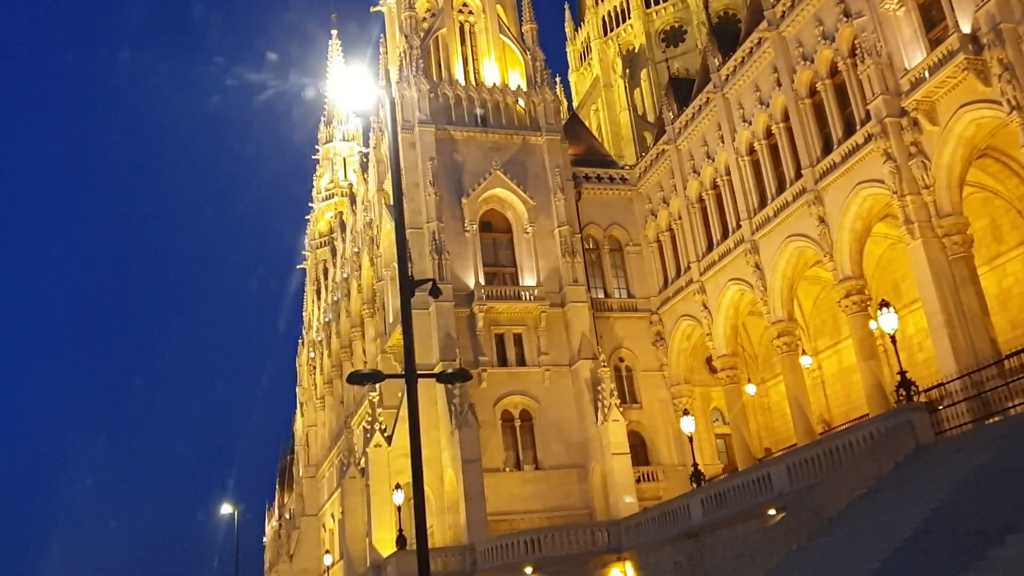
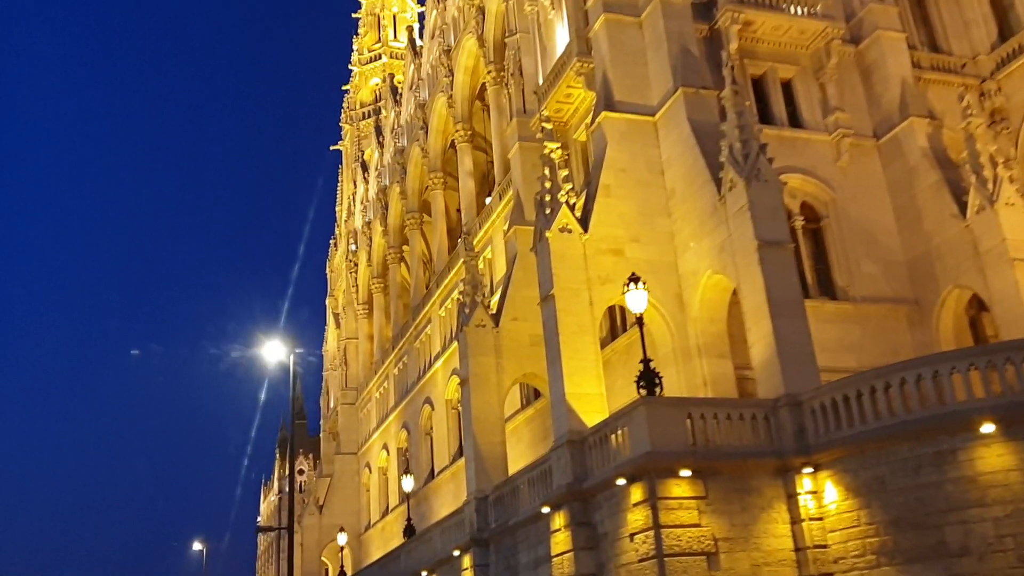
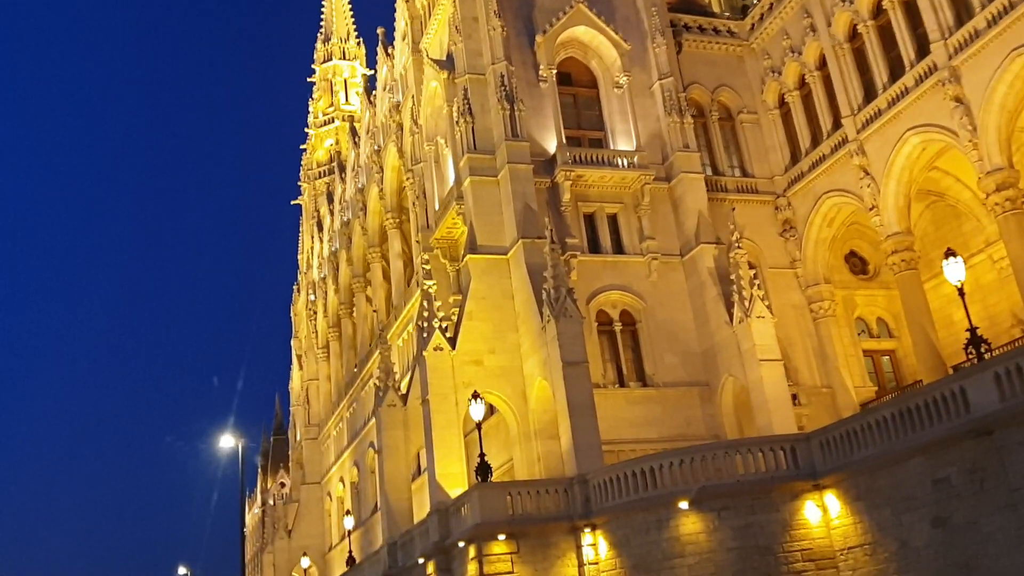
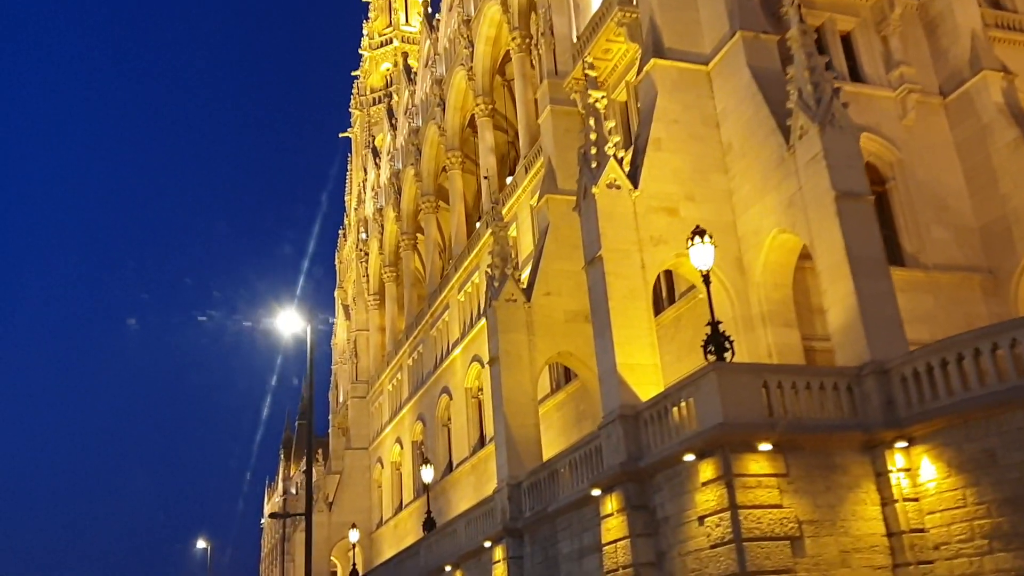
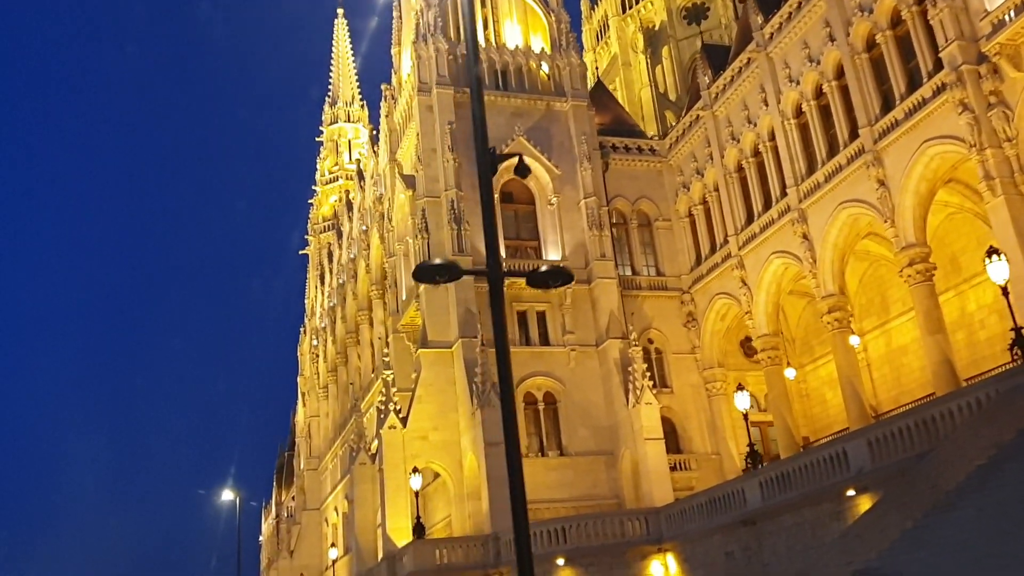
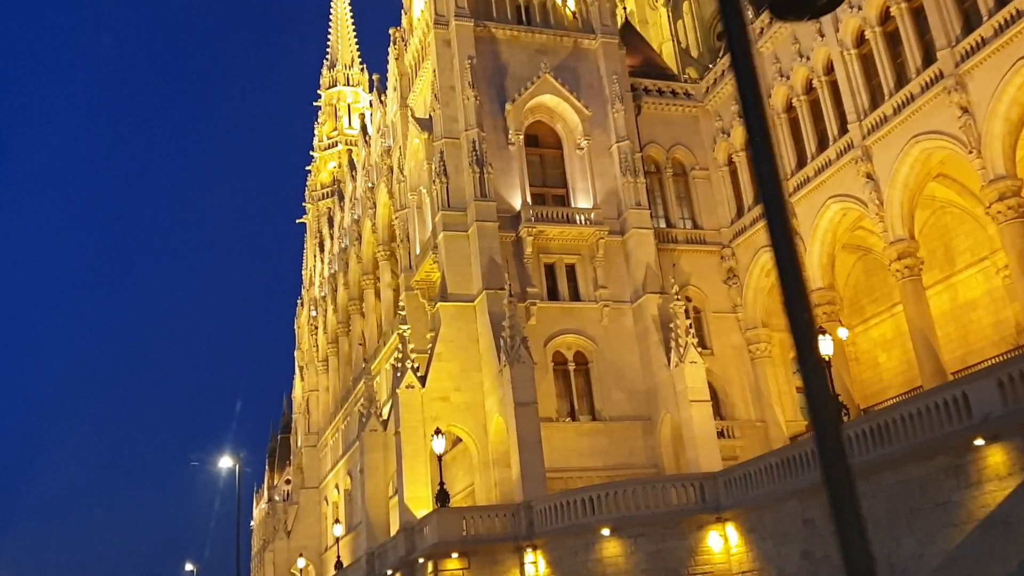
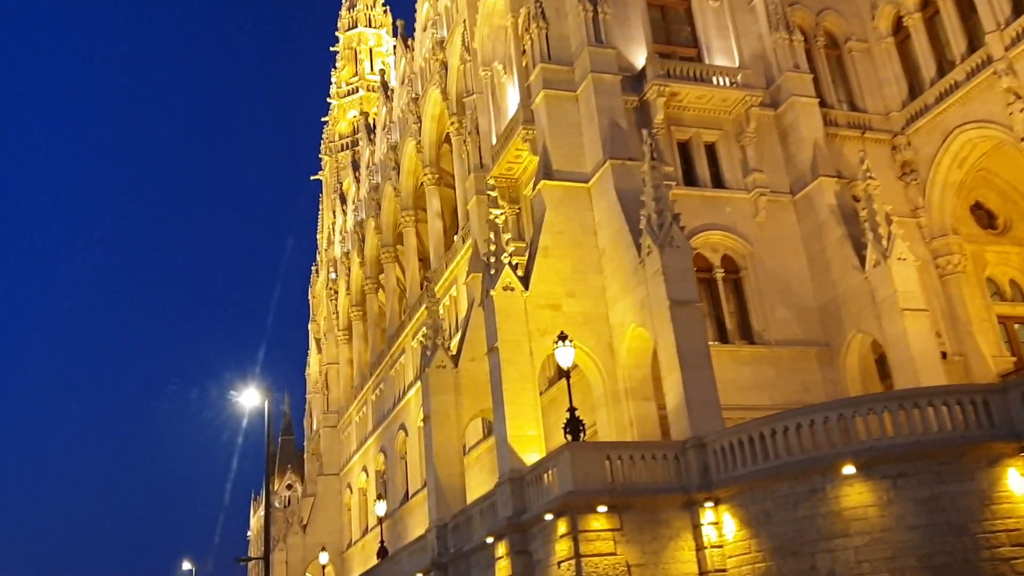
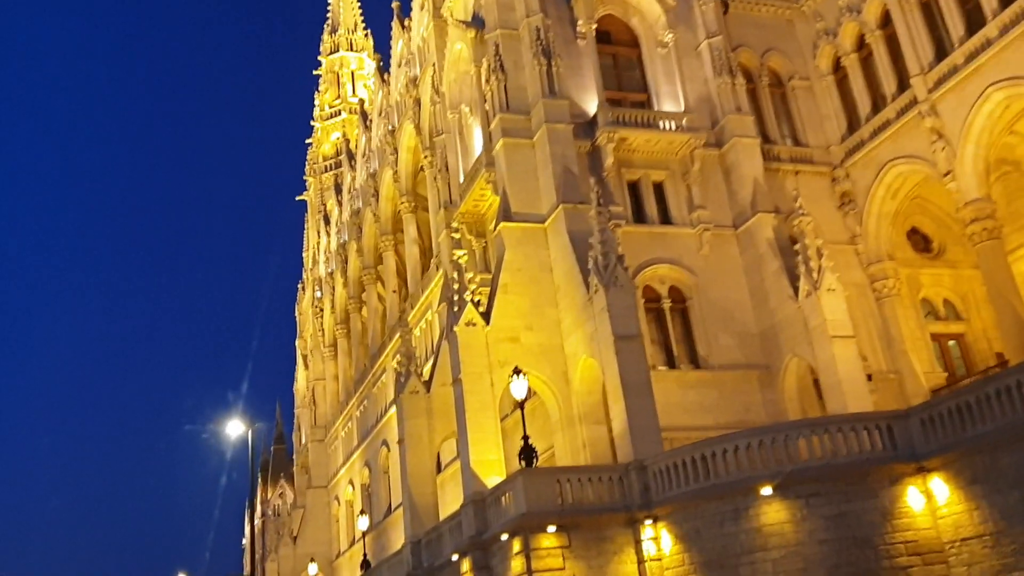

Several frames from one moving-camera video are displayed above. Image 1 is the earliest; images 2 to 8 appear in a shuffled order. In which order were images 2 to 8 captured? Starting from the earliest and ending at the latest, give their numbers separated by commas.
5, 6, 3, 8, 7, 2, 4
